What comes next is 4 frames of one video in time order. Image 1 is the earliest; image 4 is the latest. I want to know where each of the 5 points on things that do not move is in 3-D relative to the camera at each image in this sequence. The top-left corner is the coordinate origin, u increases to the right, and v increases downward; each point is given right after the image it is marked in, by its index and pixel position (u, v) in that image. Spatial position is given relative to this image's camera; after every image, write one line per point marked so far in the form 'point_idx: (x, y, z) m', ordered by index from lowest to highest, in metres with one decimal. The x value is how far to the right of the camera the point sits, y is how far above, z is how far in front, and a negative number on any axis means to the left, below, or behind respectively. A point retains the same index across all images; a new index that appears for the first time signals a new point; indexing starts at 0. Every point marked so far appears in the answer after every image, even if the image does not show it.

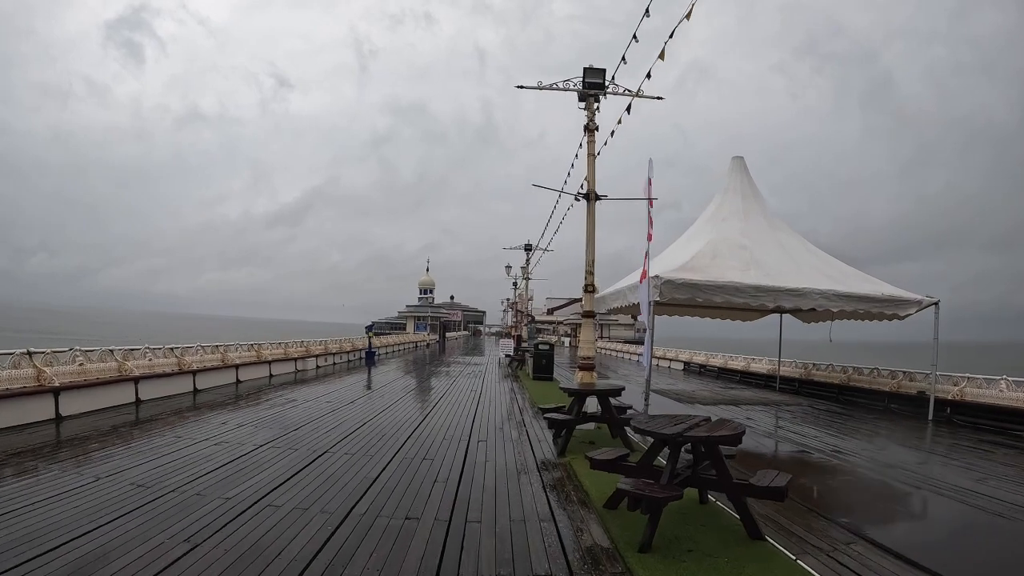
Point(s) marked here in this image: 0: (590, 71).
0: (+1.0, +2.9, +6.5) m
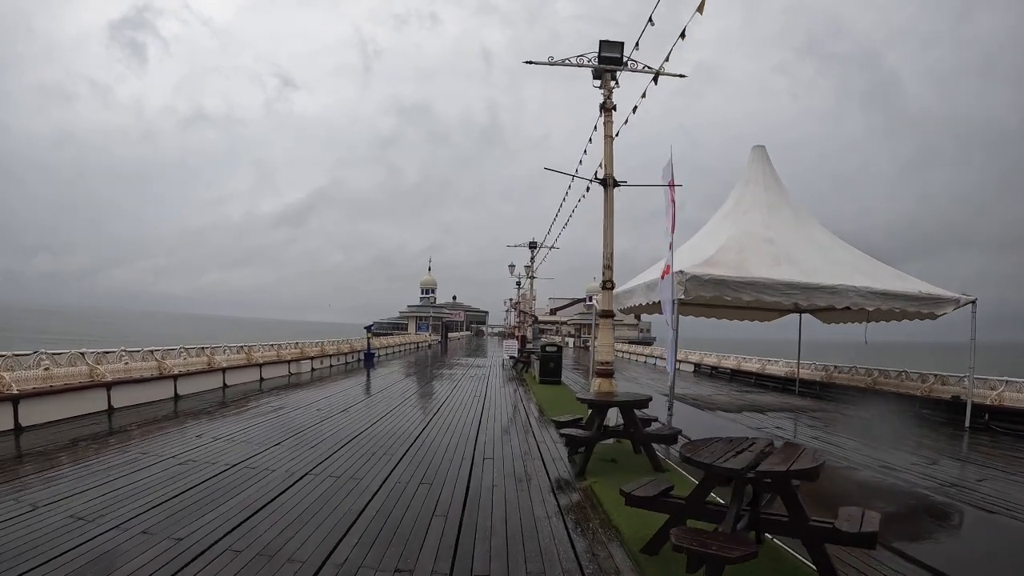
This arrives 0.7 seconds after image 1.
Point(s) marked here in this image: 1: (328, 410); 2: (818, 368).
0: (+1.1, +2.9, +5.9) m
1: (-3.1, -2.0, +8.1) m
2: (+7.9, -2.0, +12.5) m
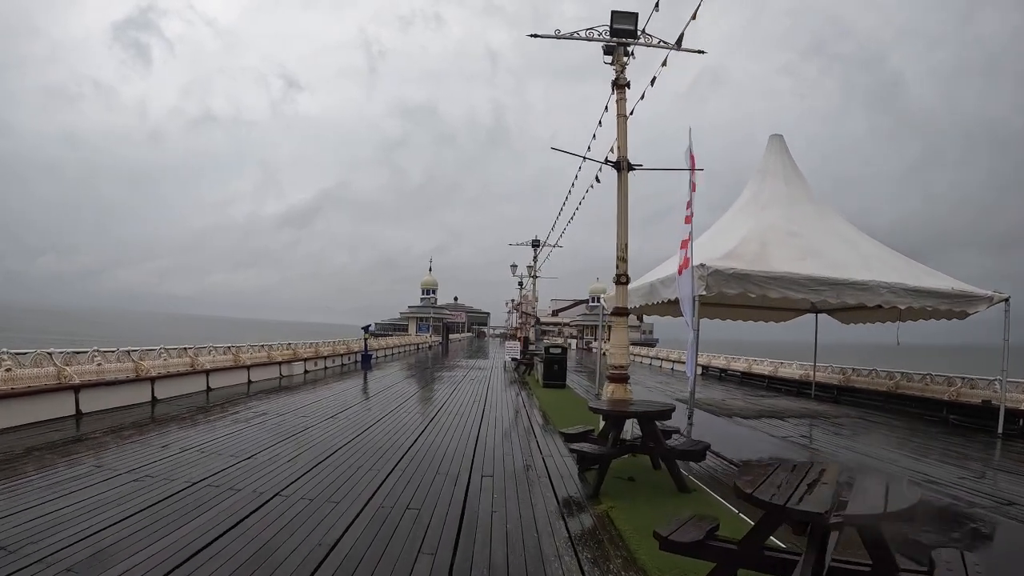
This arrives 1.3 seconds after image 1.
0: (+1.2, +3.0, +5.4) m
1: (-3.0, -2.0, +7.6) m
2: (+7.9, -2.0, +12.0) m
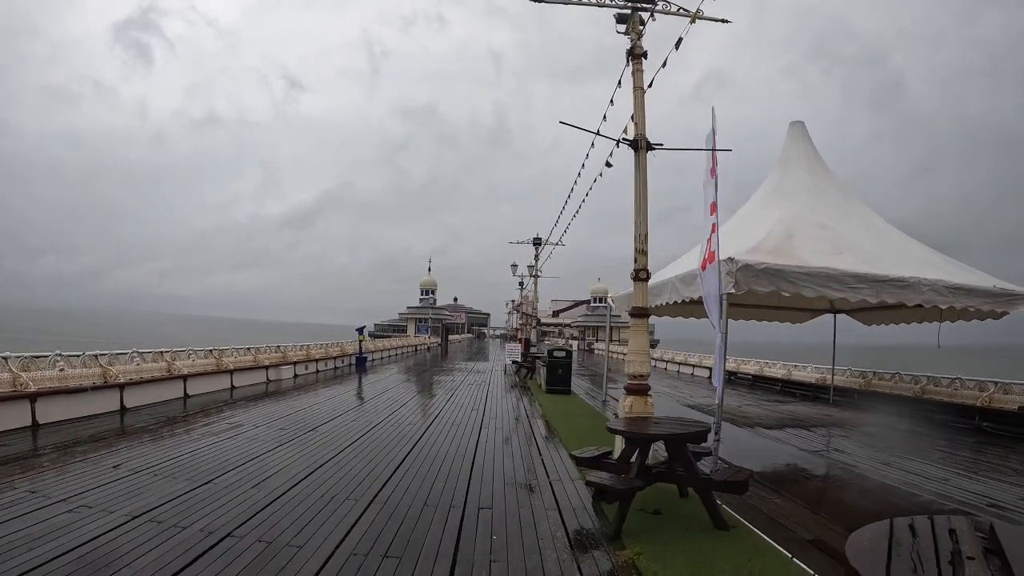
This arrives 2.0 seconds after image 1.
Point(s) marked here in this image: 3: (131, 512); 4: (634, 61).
0: (+1.2, +3.0, +4.7) m
1: (-3.0, -1.9, +7.0) m
2: (+7.9, -2.0, +11.3) m
3: (-2.6, -1.5, +3.3) m
4: (+1.2, +2.2, +4.7) m
